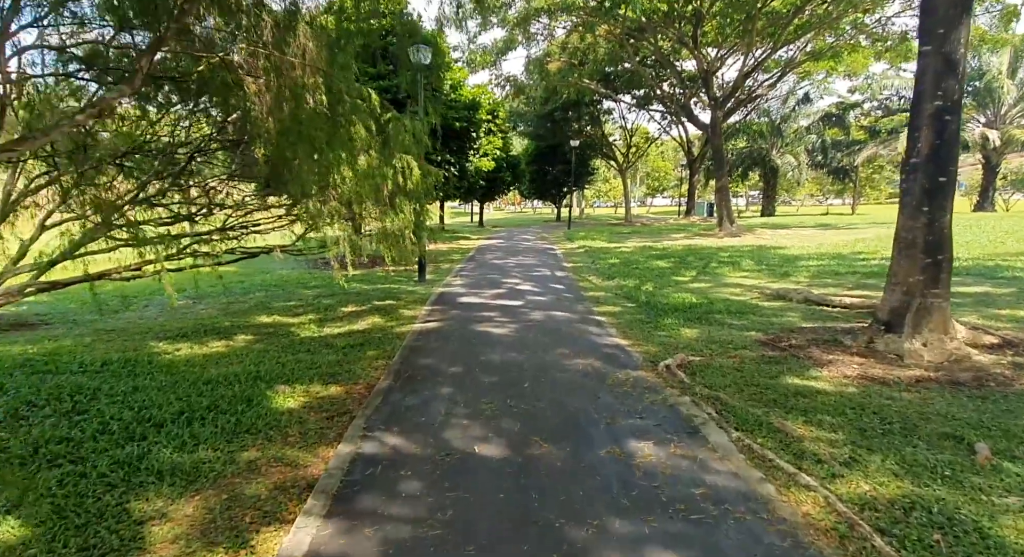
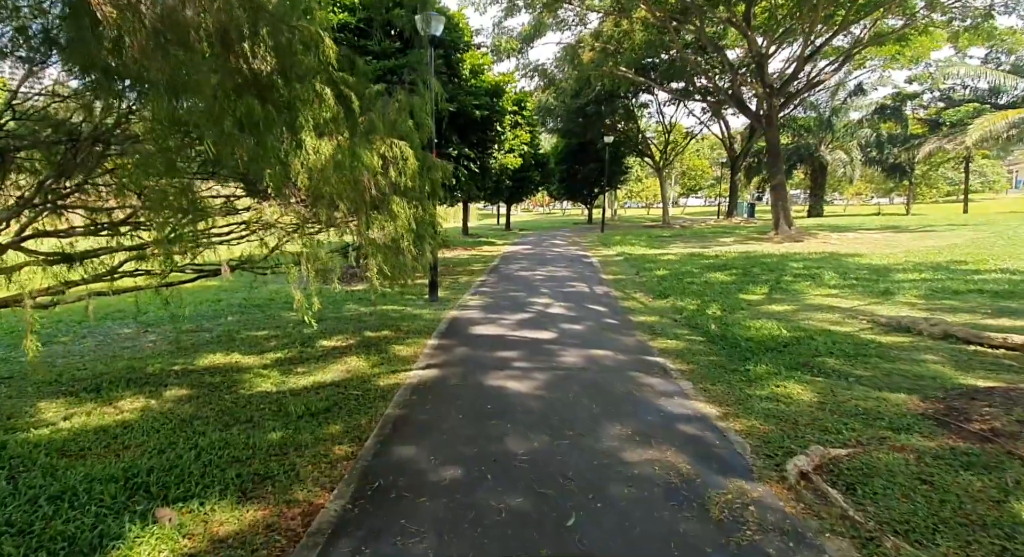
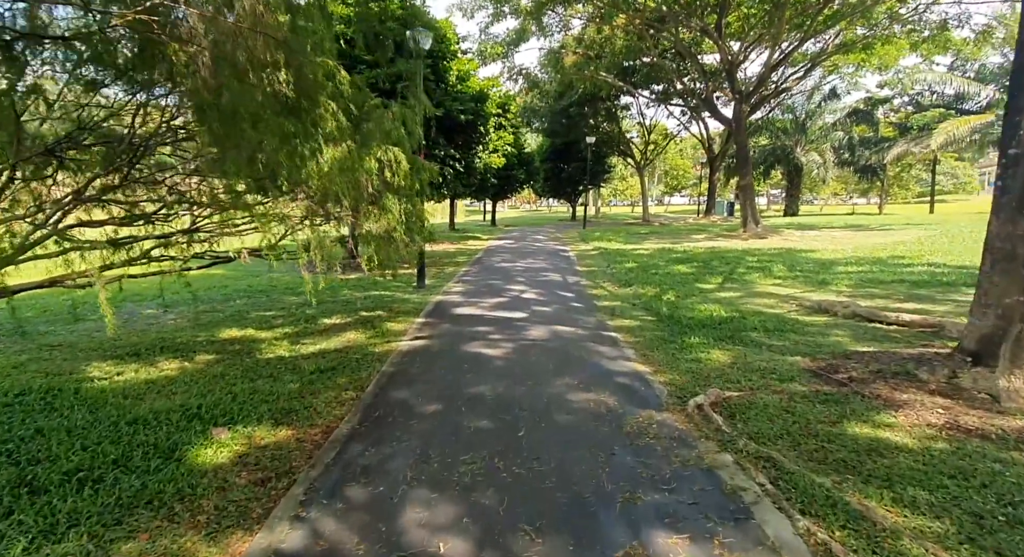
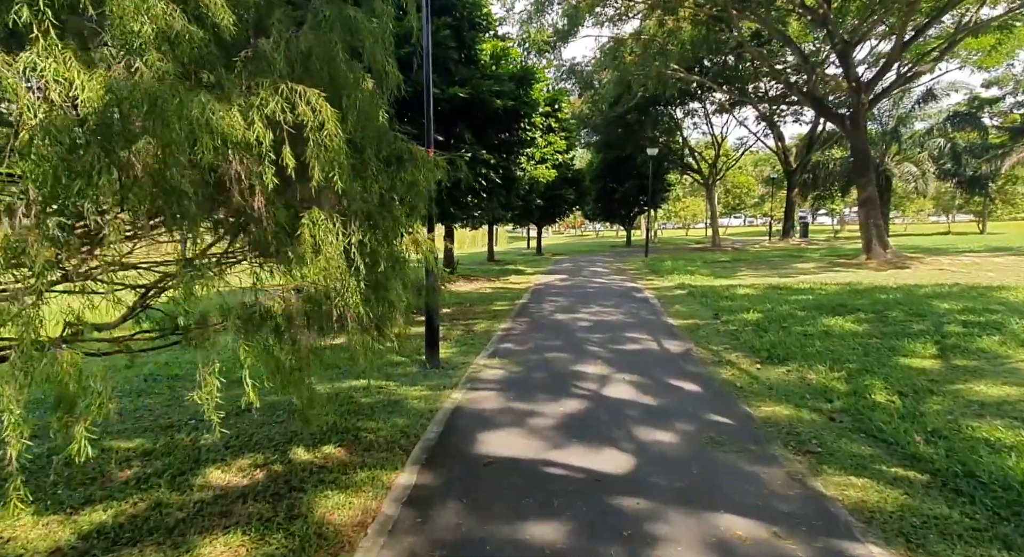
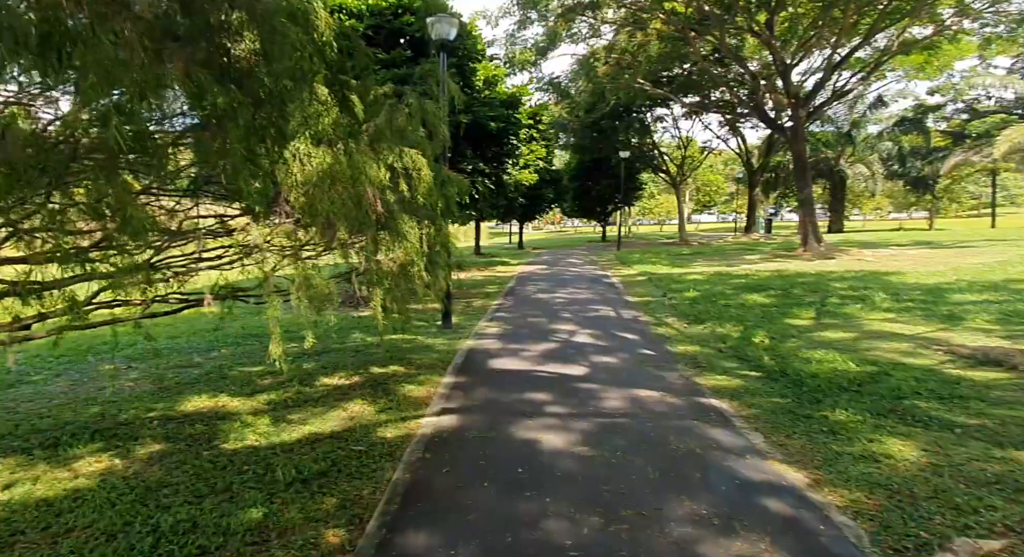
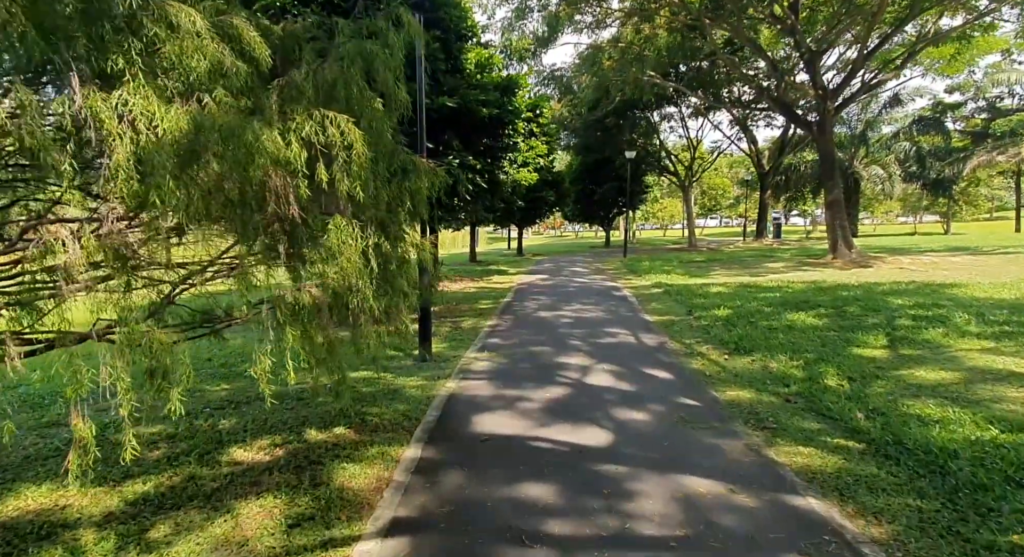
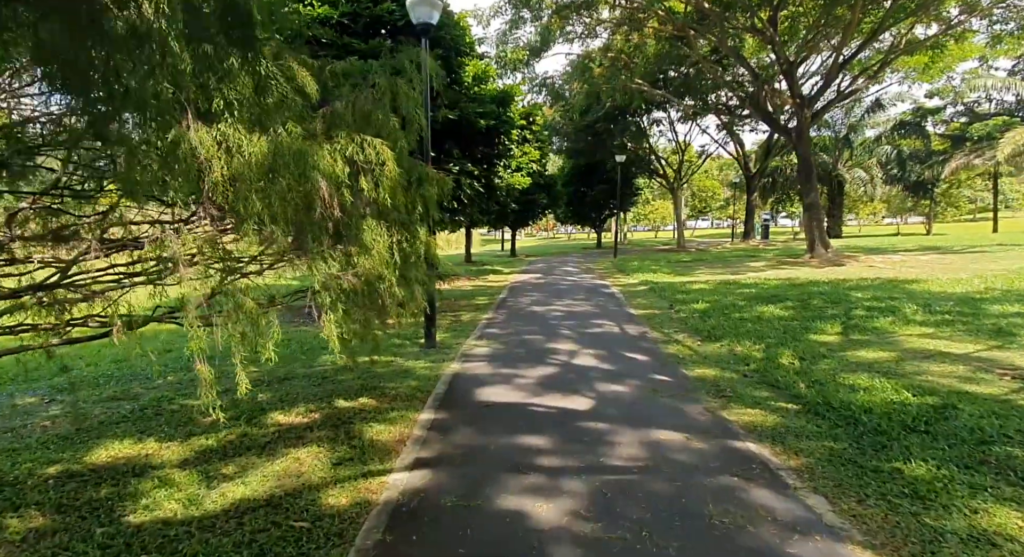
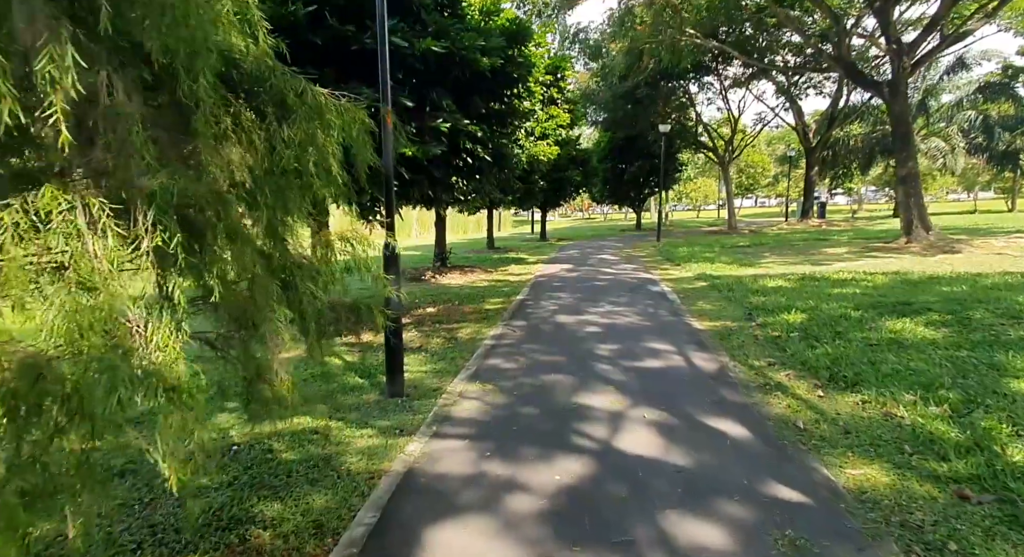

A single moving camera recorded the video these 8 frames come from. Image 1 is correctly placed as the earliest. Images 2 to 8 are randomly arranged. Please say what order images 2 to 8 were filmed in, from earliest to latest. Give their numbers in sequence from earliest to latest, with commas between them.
3, 2, 5, 7, 6, 4, 8
